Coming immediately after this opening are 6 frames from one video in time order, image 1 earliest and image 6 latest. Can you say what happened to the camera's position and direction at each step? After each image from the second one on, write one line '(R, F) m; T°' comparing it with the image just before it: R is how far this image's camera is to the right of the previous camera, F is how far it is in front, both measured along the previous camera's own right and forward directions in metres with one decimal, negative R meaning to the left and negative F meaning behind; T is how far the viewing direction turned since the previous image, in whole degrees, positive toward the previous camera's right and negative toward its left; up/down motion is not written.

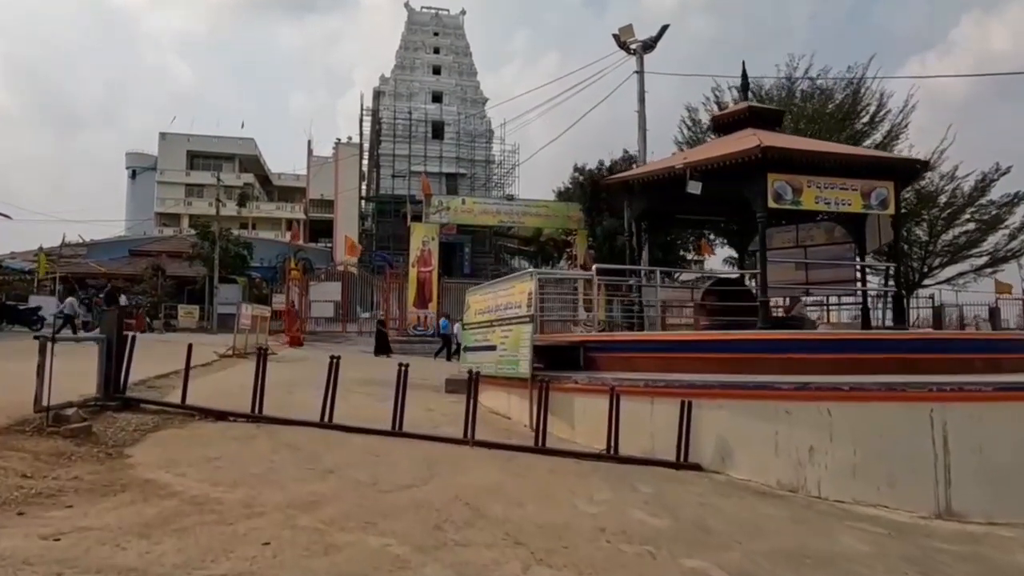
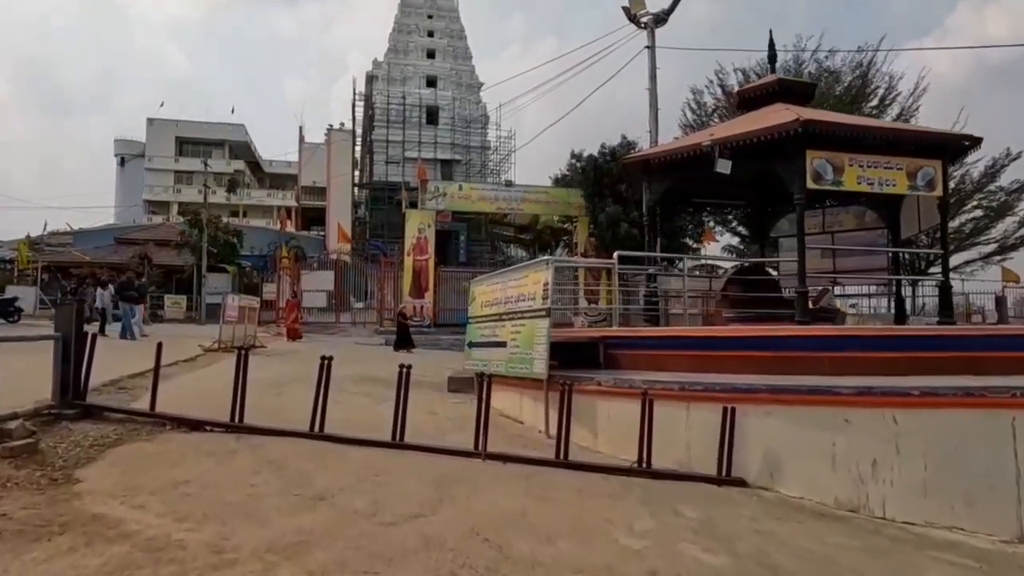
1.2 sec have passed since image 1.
(-0.3, +1.0) m; +1°
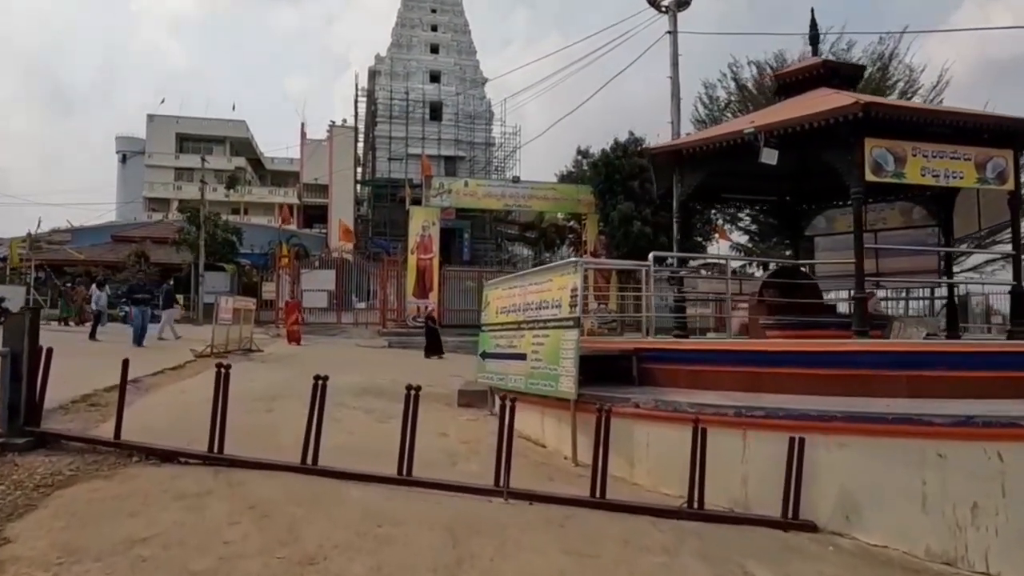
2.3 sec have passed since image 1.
(-0.2, +1.1) m; 0°
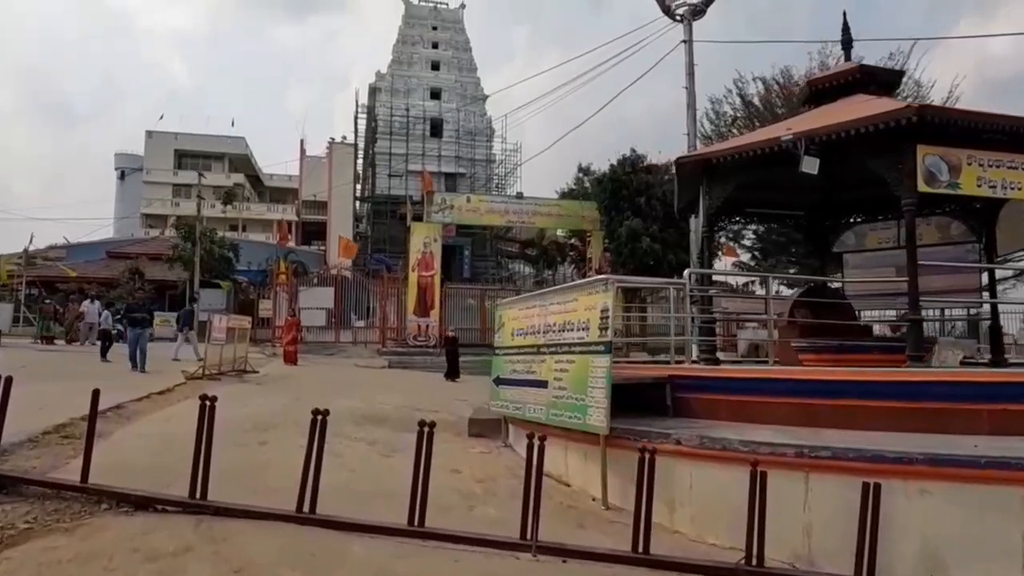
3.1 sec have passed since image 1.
(-0.2, +0.8) m; 0°
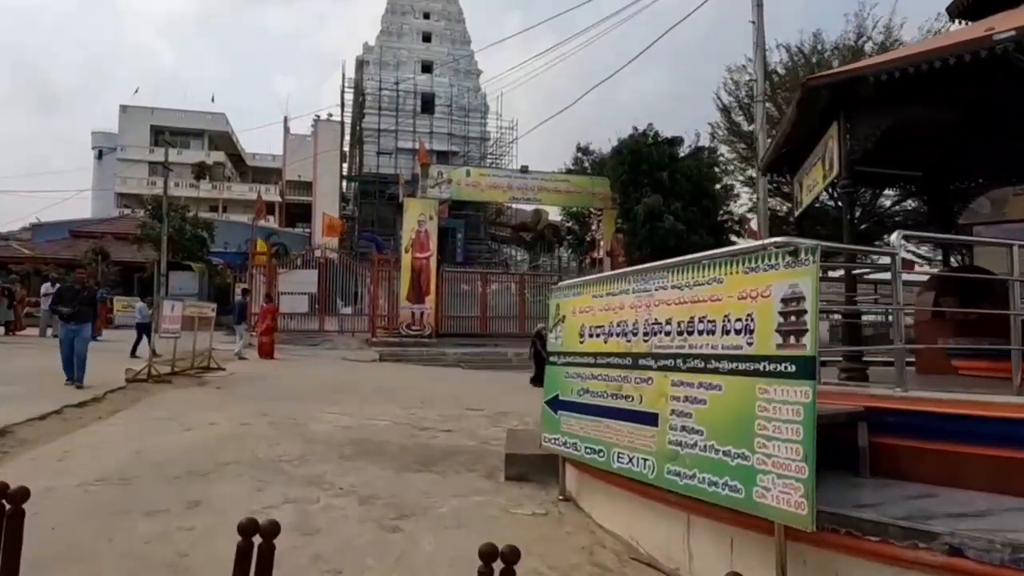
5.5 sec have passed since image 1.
(-0.7, +3.0) m; +1°
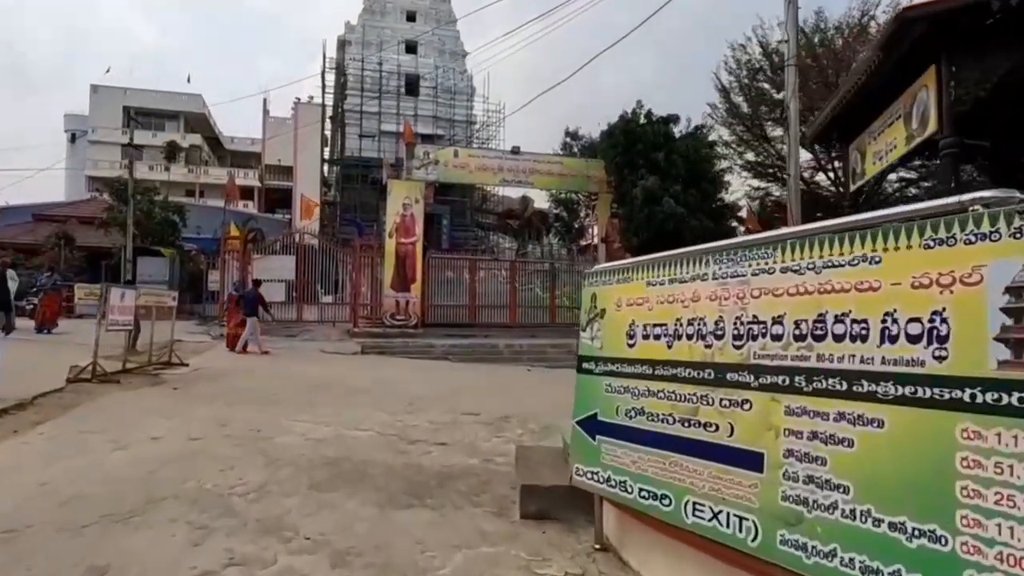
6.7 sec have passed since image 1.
(-0.3, +1.5) m; +1°
